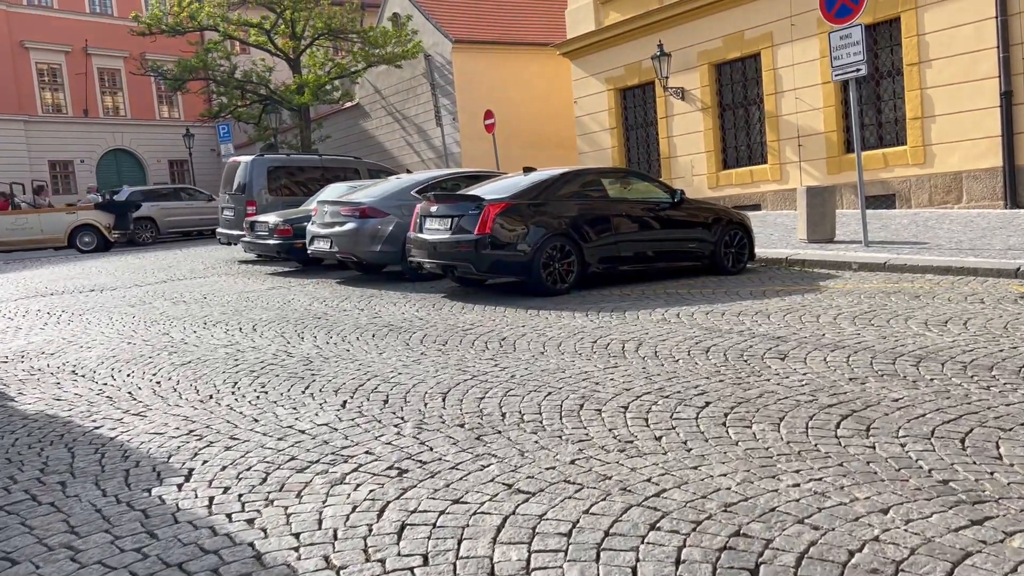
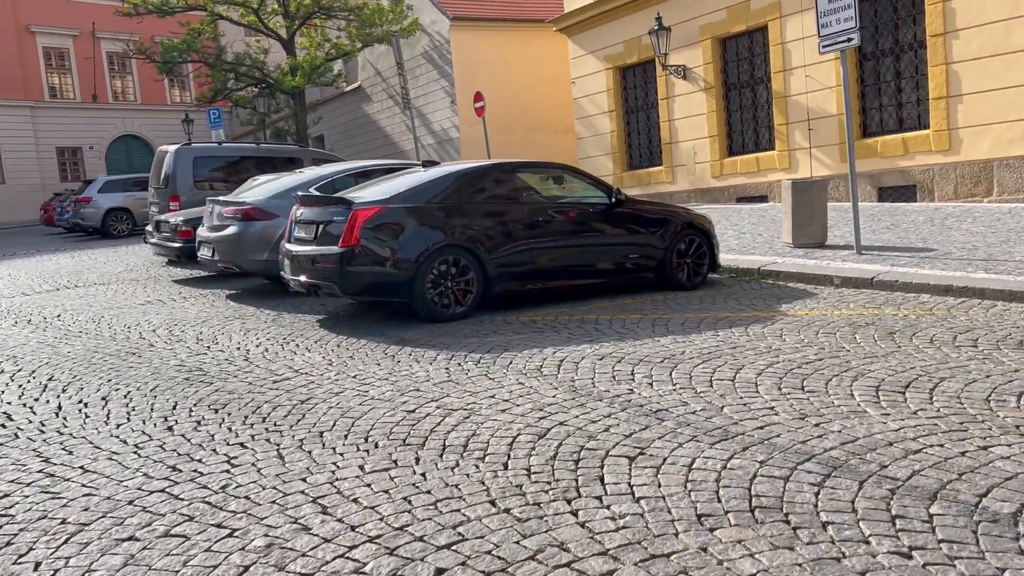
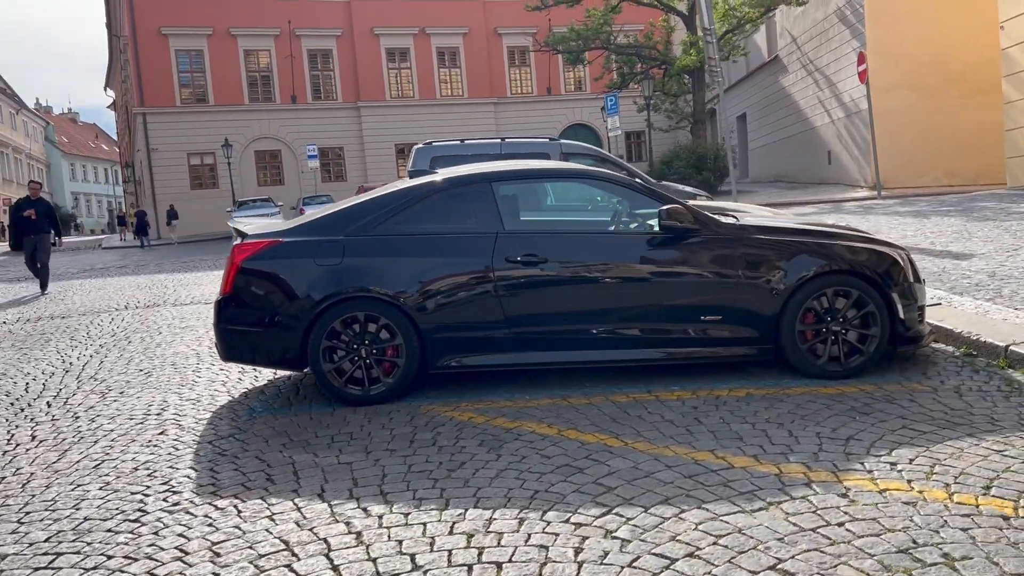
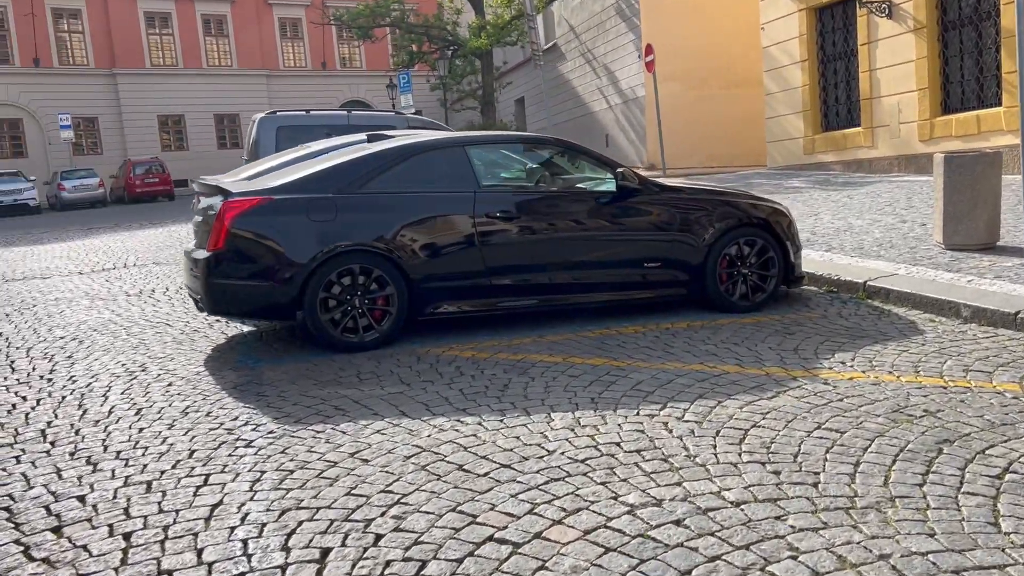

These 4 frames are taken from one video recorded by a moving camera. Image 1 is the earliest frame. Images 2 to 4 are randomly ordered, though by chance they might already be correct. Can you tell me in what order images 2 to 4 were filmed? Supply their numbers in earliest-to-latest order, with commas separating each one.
2, 4, 3
